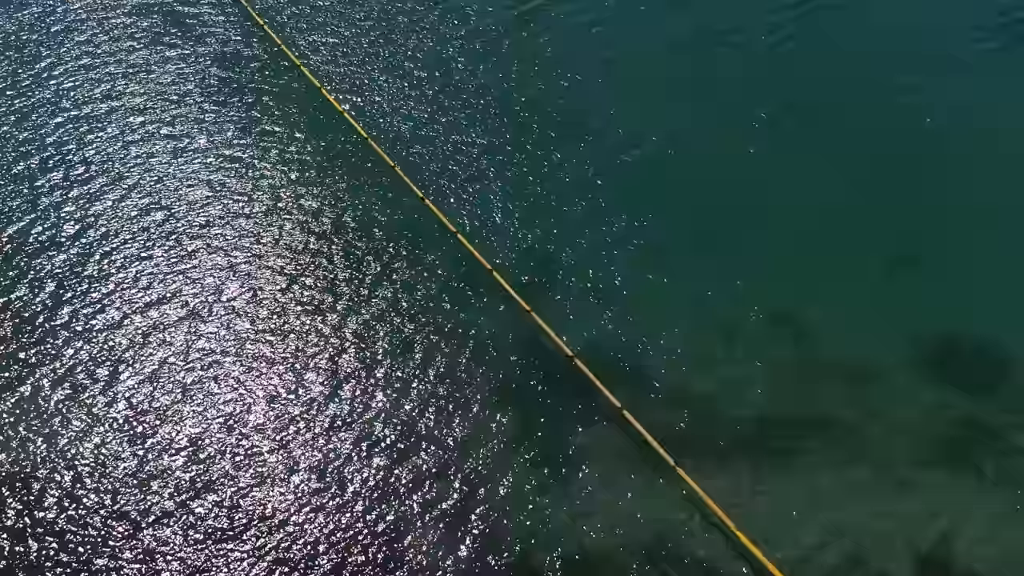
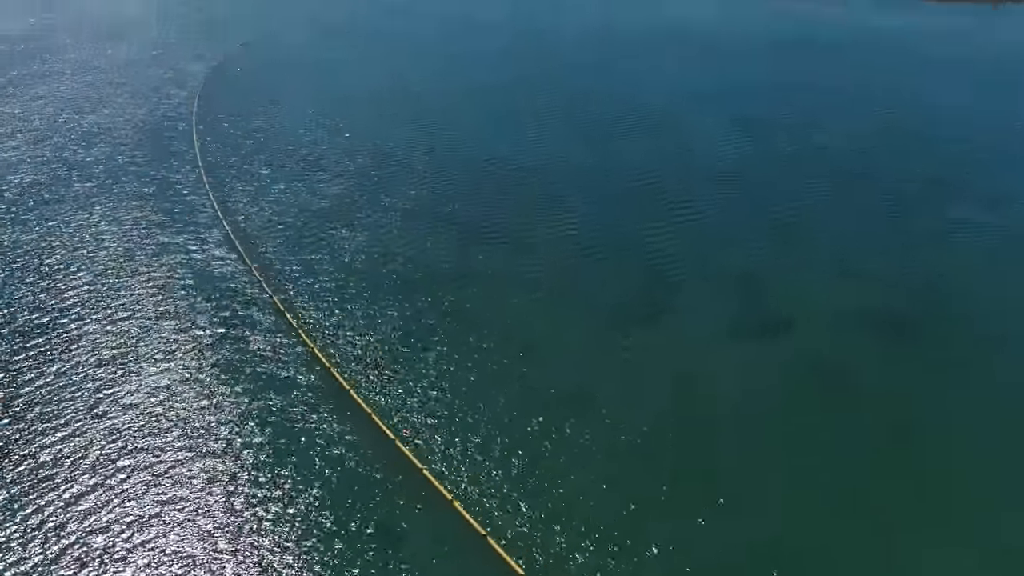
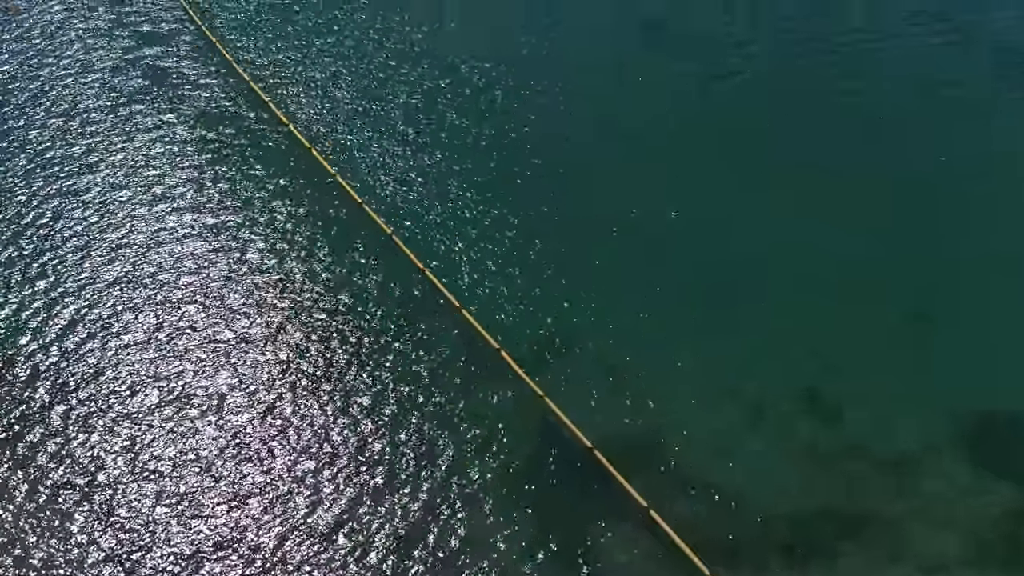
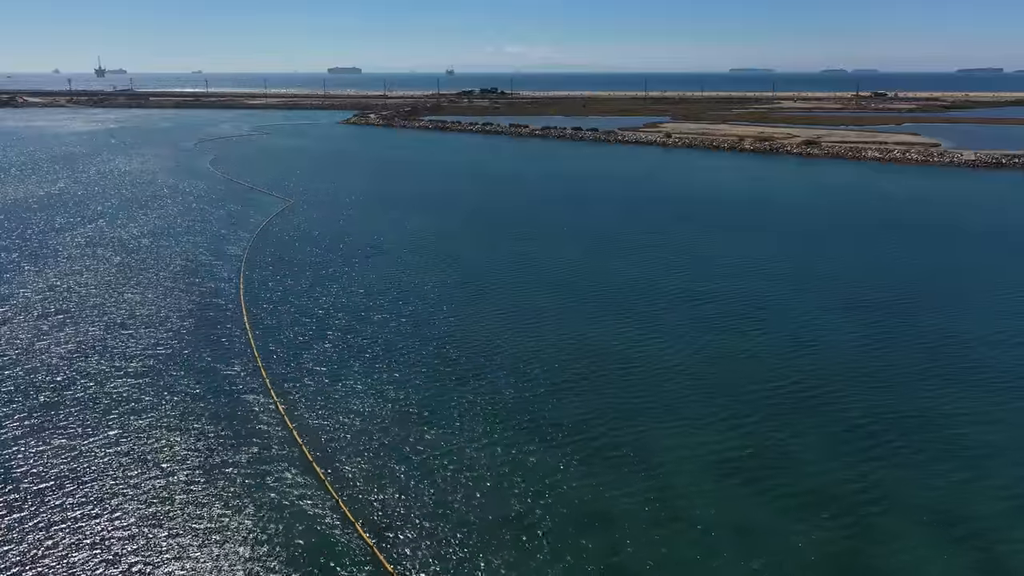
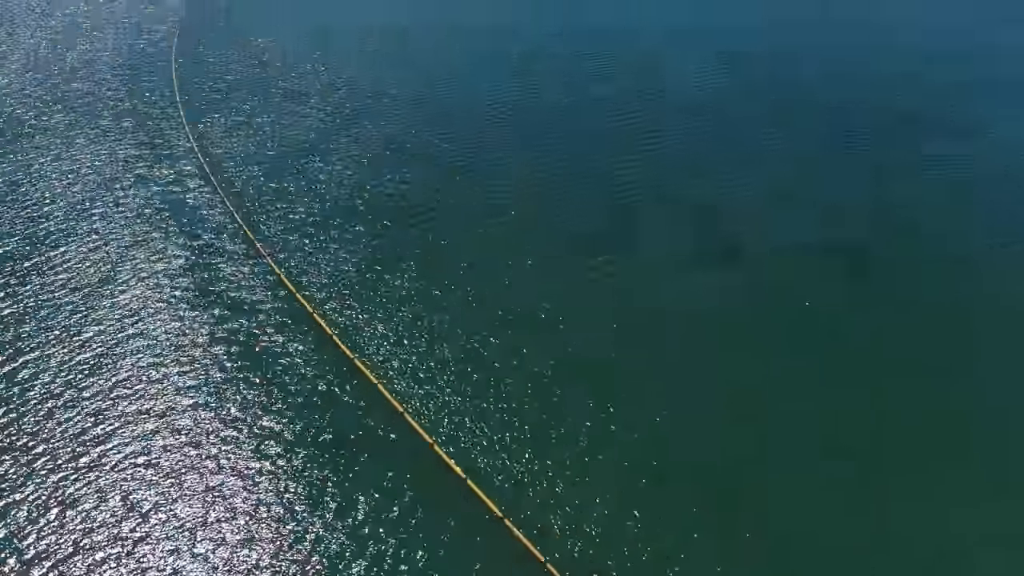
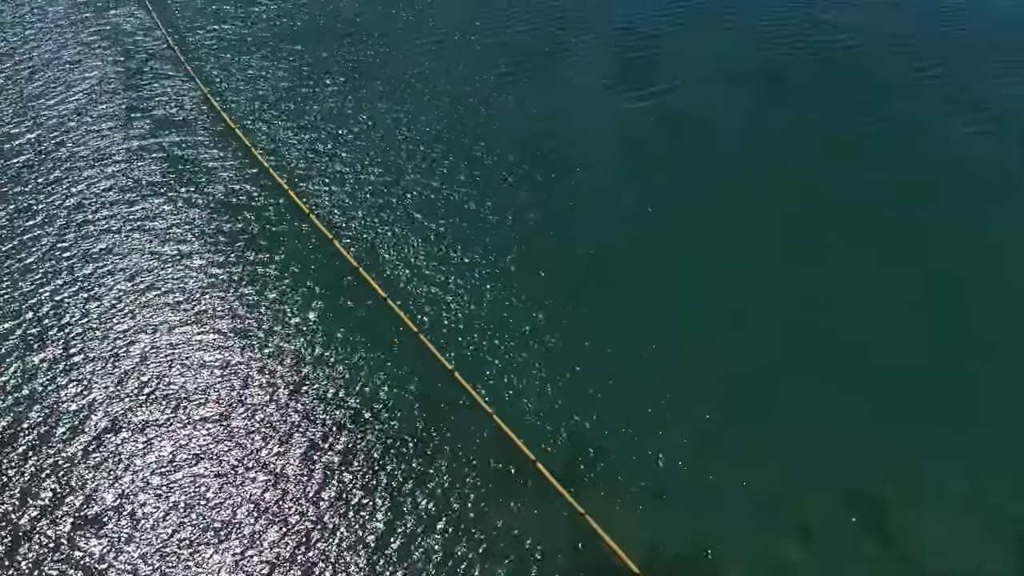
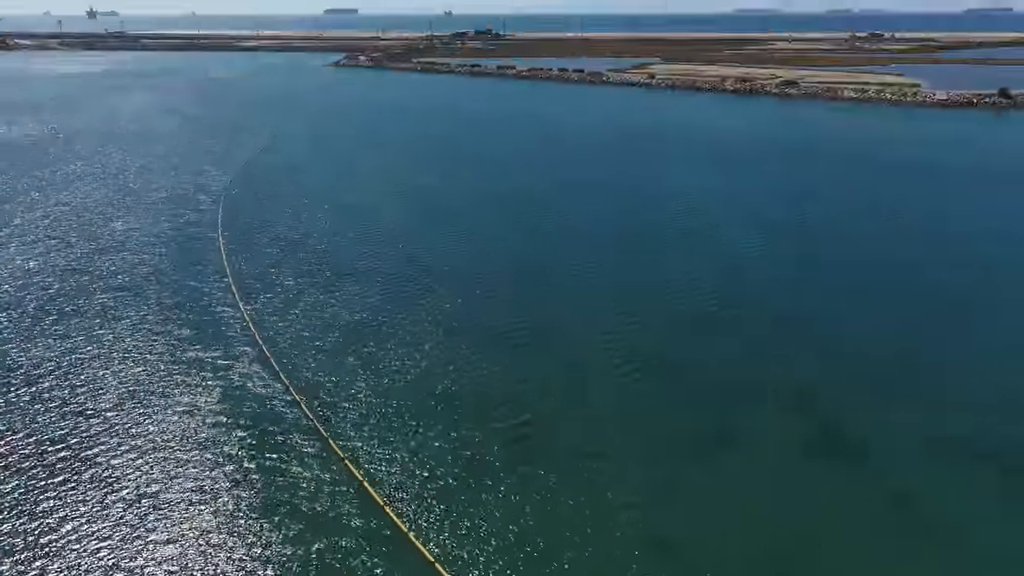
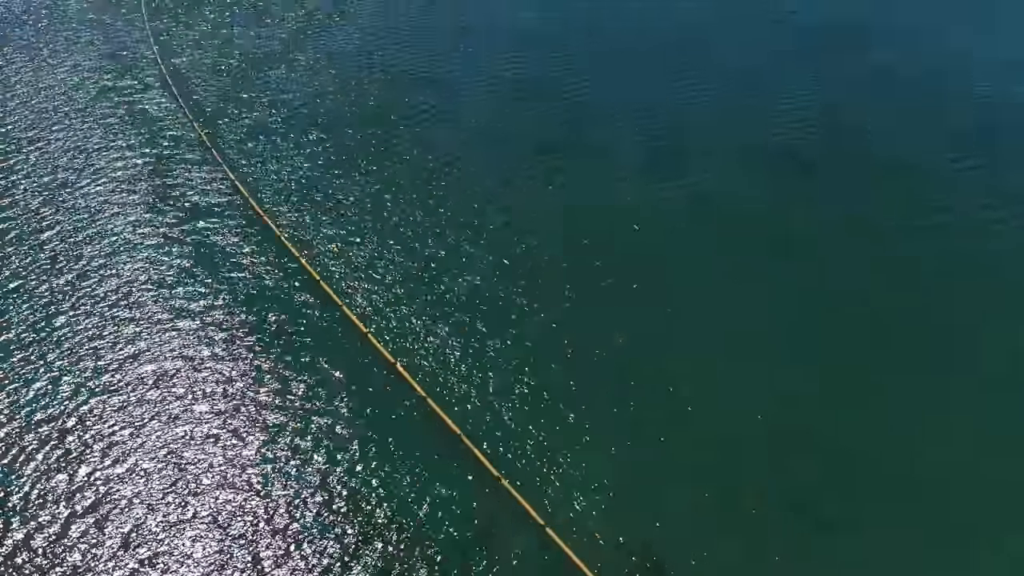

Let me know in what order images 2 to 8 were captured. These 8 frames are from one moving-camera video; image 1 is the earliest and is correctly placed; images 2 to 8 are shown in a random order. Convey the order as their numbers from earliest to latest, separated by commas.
3, 6, 8, 5, 2, 7, 4
